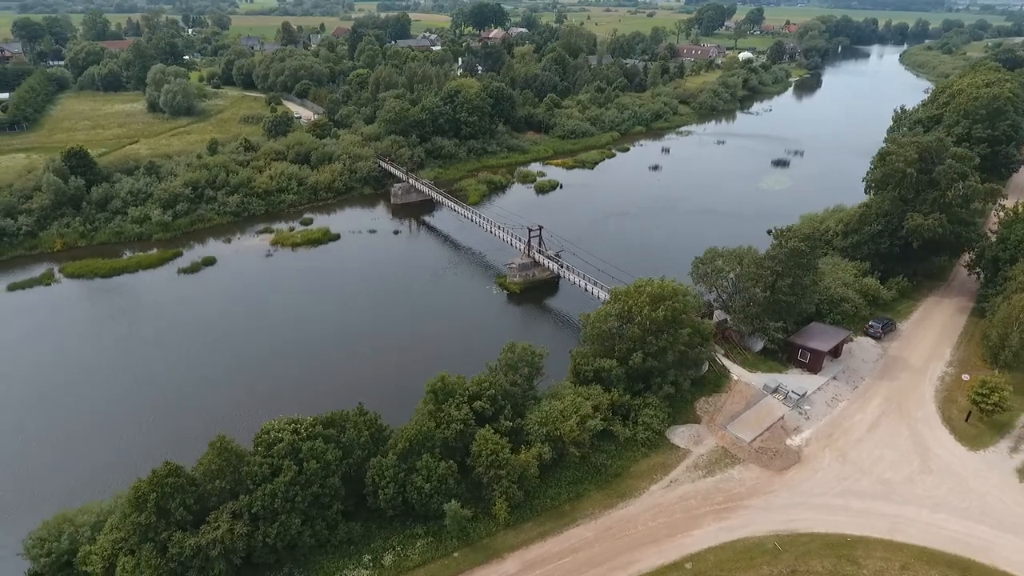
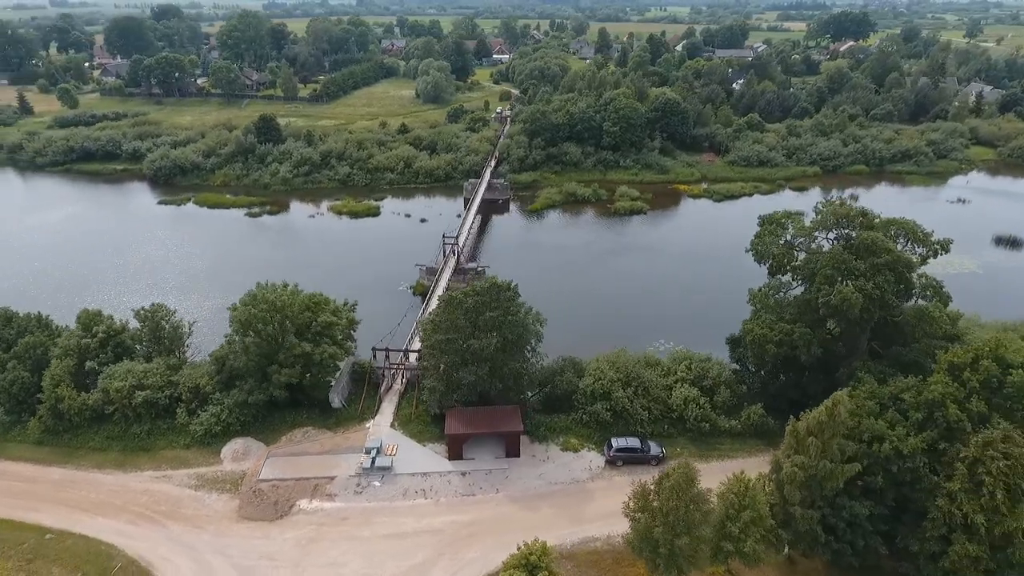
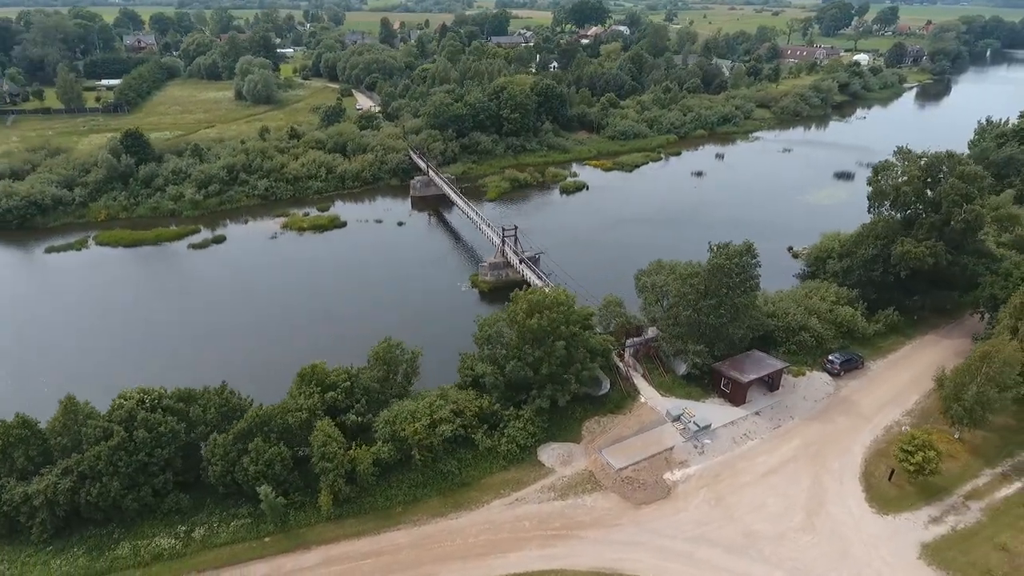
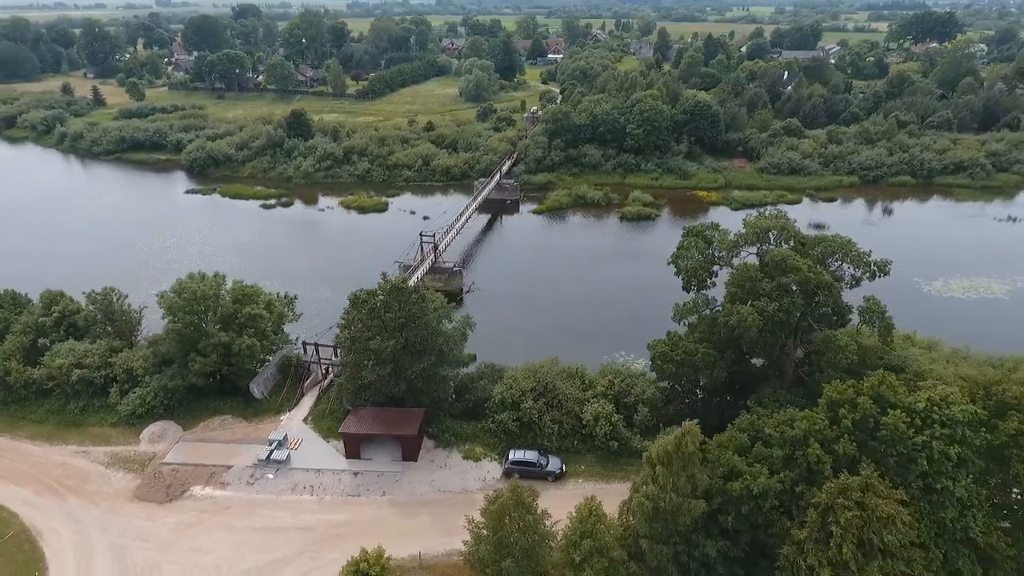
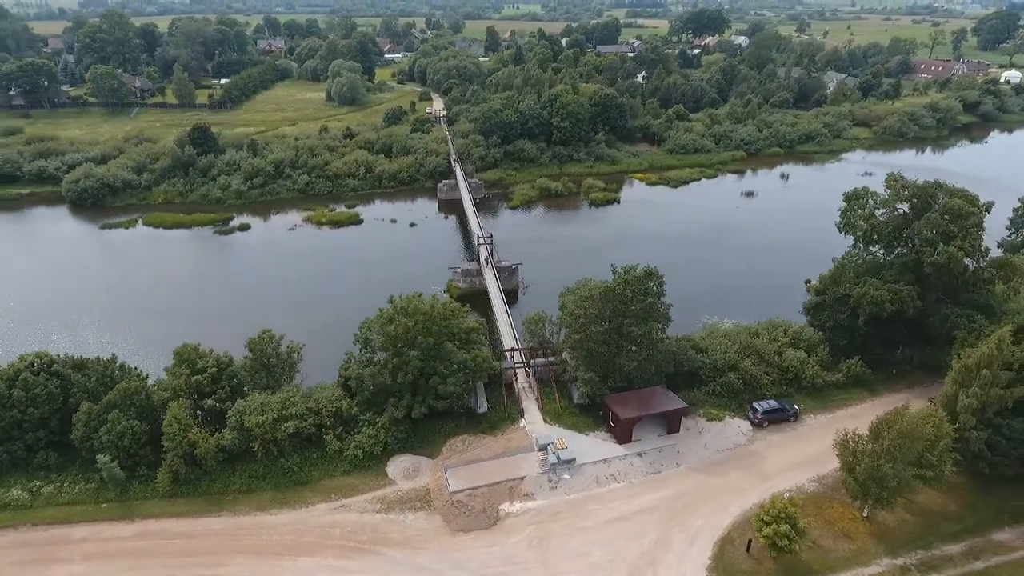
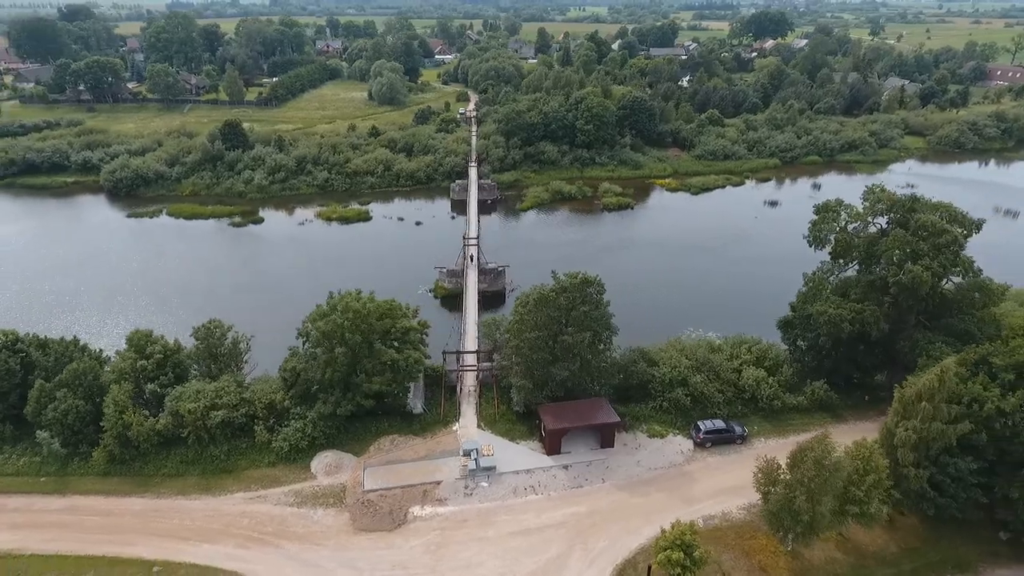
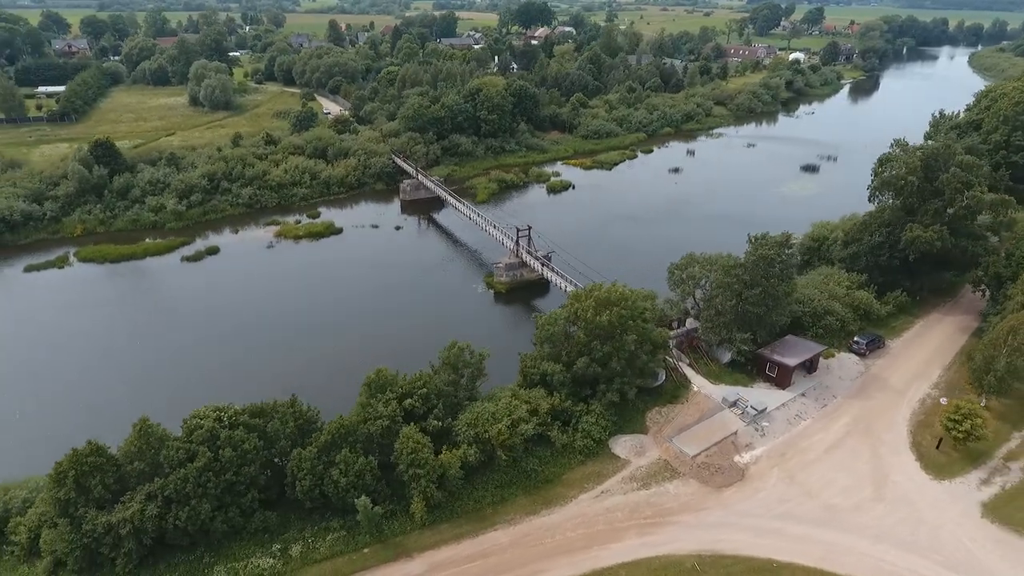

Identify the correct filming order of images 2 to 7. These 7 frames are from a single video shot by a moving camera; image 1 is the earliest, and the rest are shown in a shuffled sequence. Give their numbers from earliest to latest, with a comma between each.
7, 3, 5, 6, 2, 4
